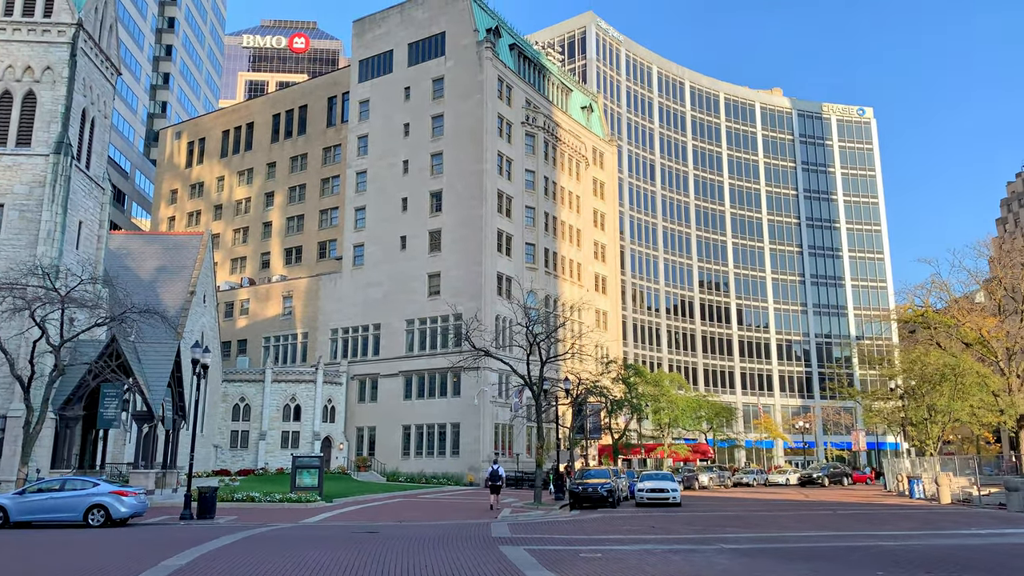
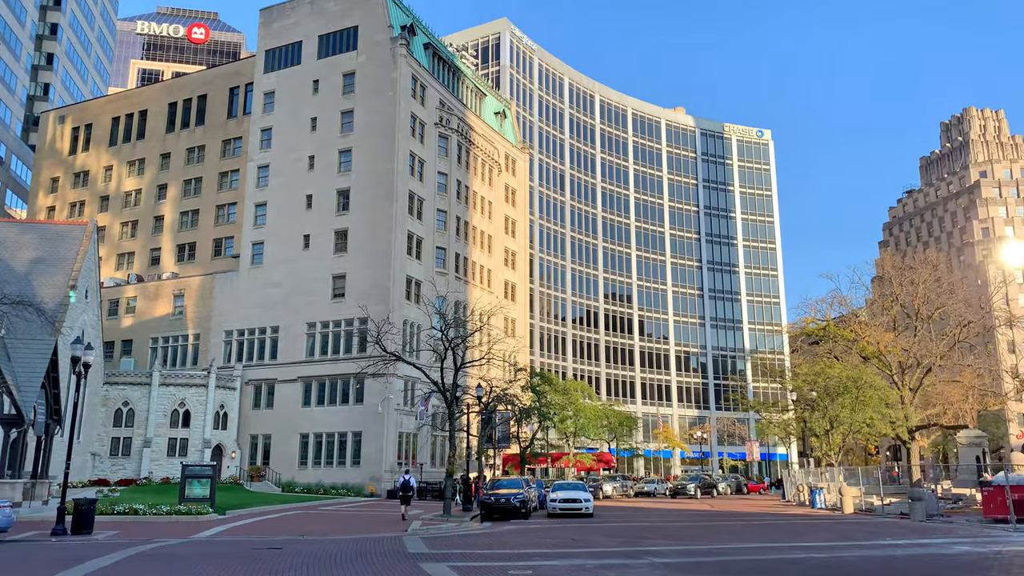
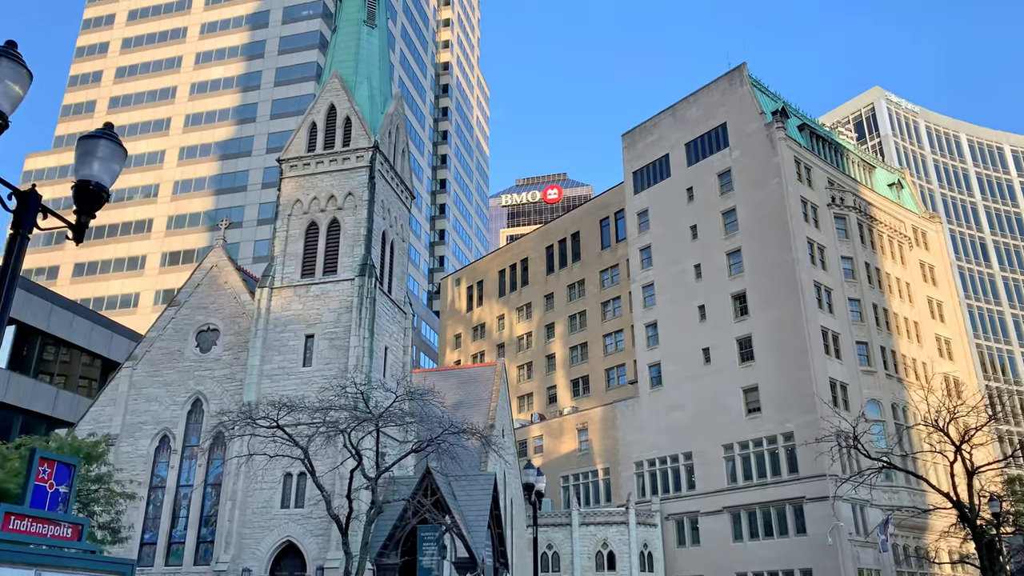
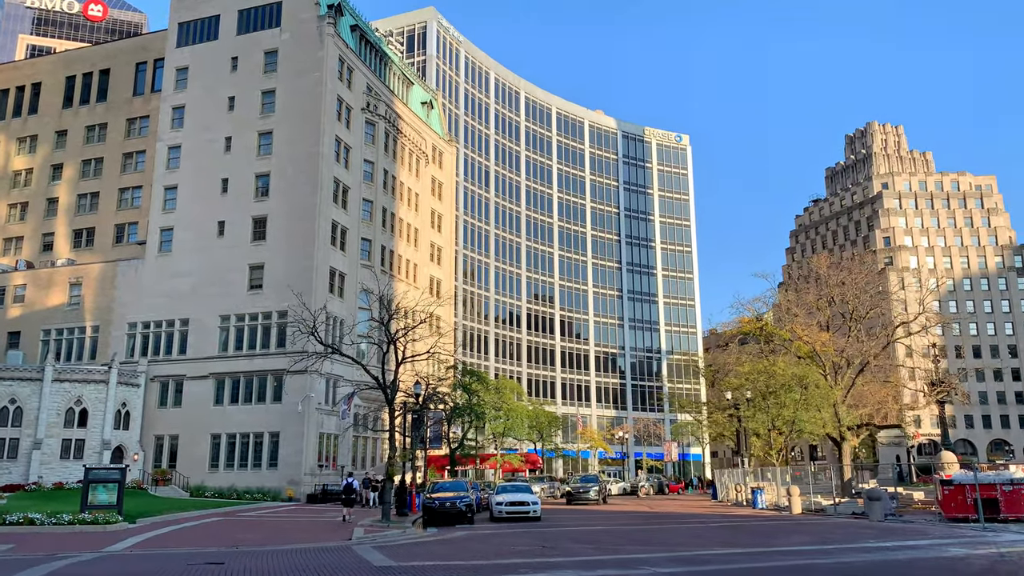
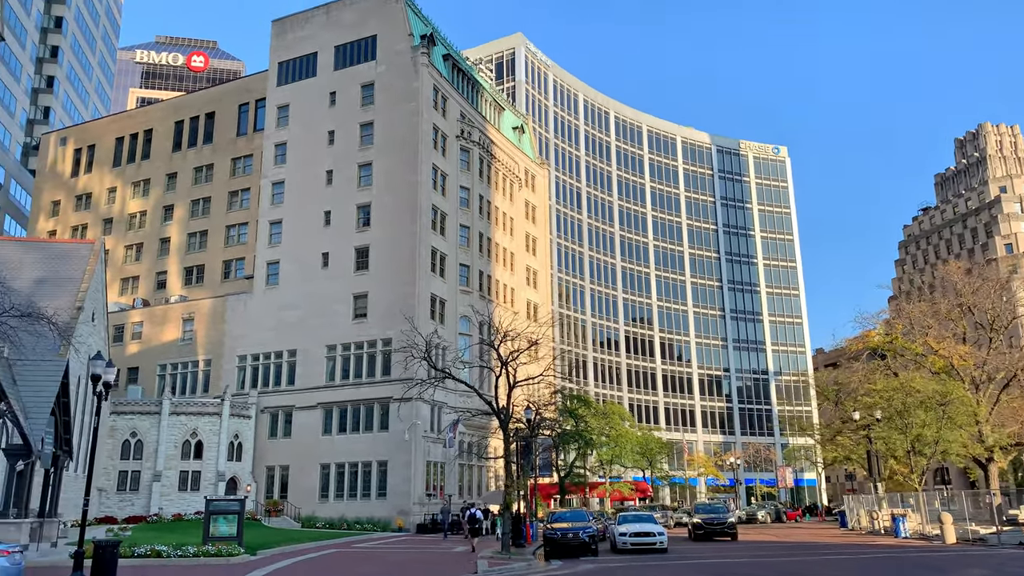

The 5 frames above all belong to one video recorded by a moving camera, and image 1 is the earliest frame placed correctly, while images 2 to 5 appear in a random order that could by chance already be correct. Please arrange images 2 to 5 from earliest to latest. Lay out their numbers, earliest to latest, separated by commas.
2, 4, 5, 3
